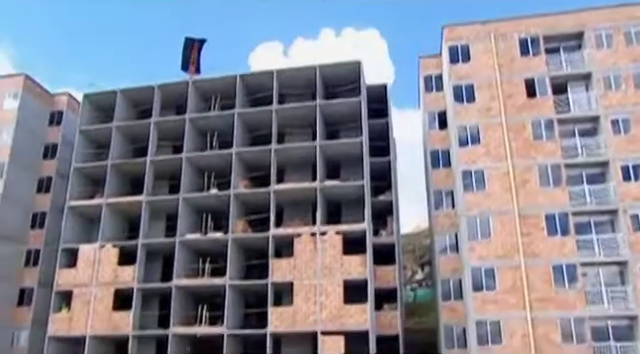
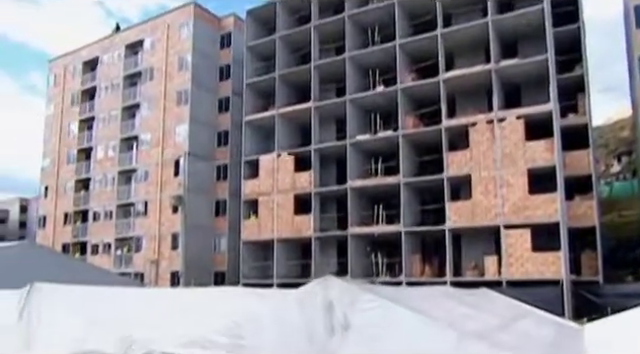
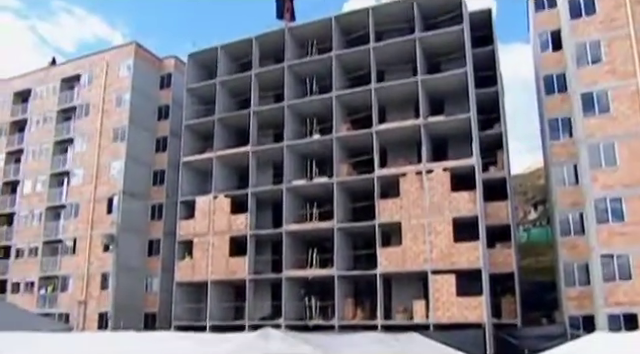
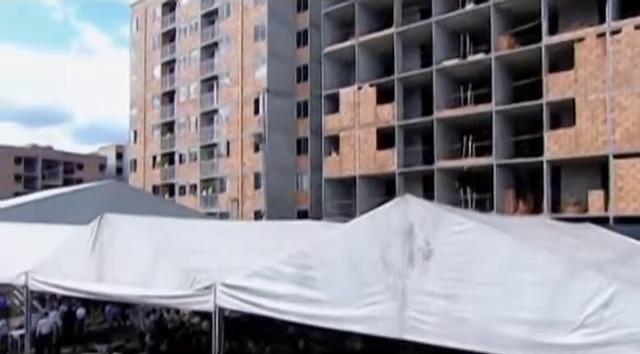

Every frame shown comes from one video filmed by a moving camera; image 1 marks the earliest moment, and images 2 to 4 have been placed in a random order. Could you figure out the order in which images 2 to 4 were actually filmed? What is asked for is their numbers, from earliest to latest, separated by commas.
3, 2, 4
